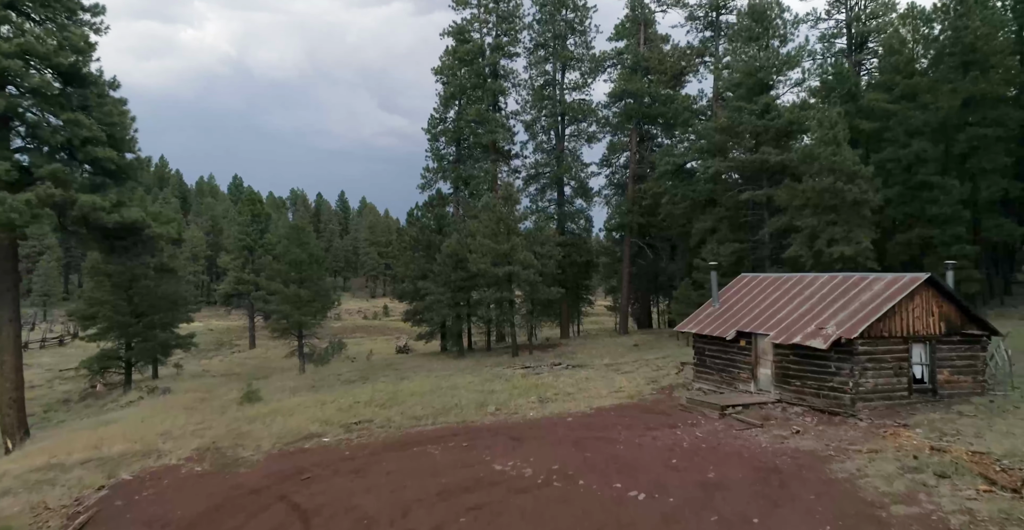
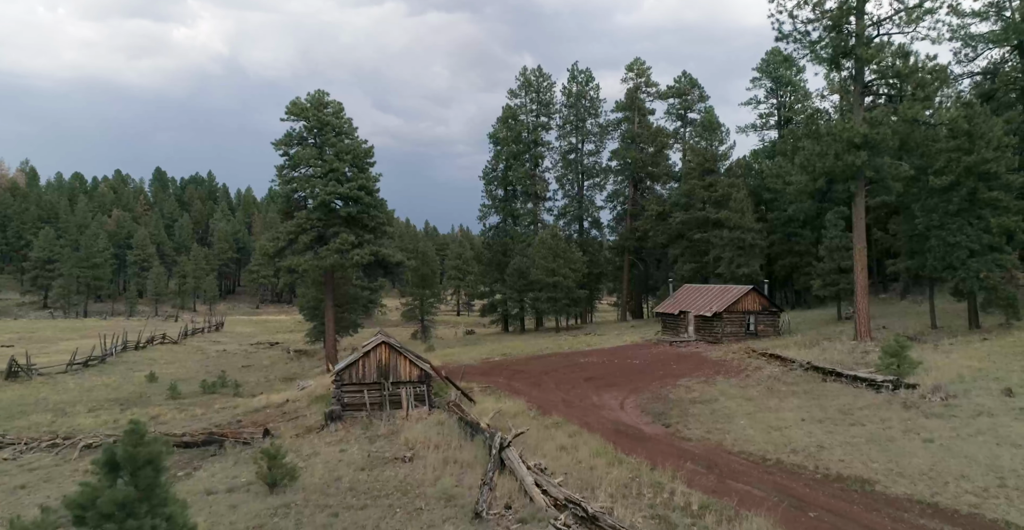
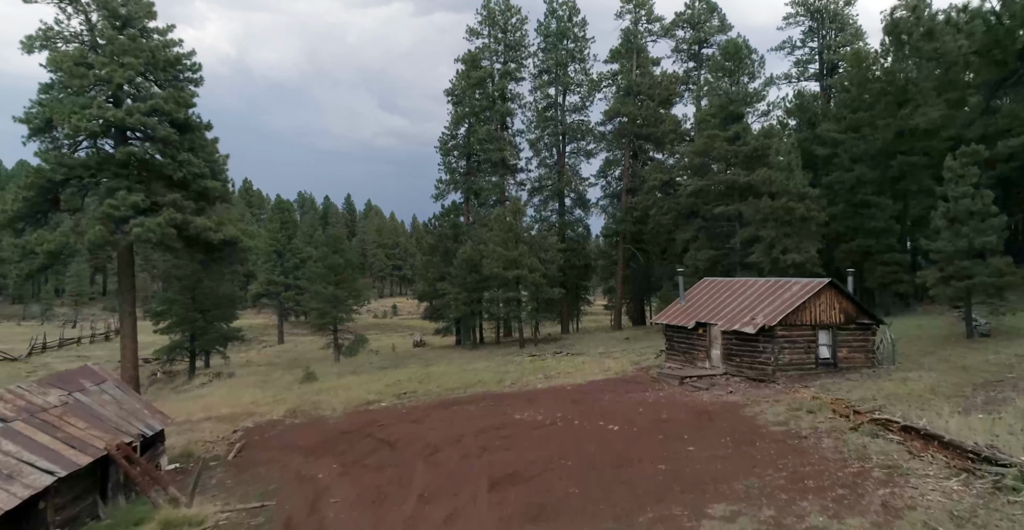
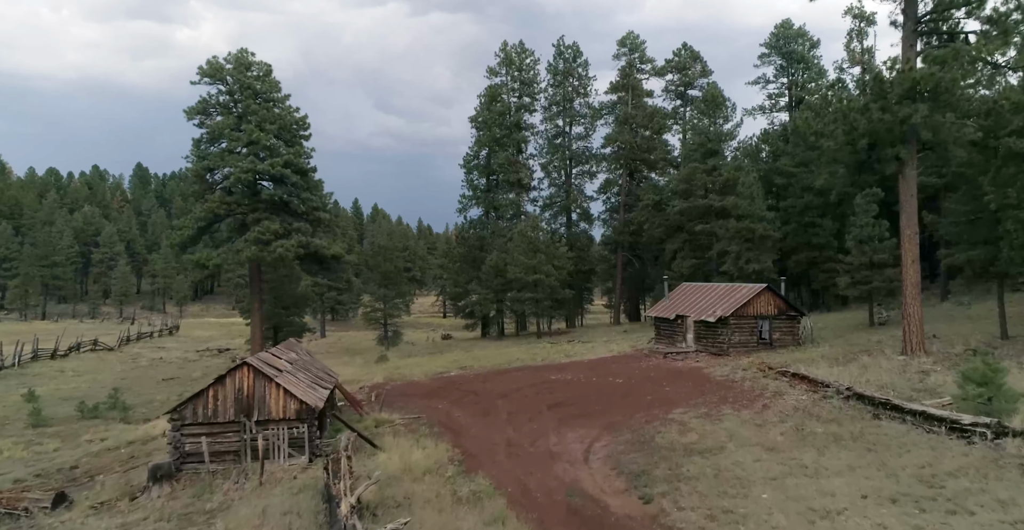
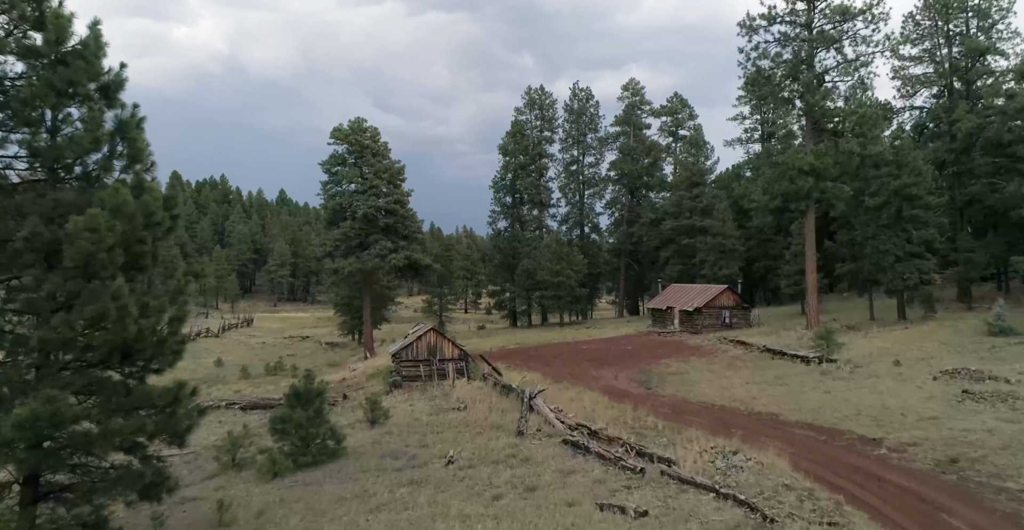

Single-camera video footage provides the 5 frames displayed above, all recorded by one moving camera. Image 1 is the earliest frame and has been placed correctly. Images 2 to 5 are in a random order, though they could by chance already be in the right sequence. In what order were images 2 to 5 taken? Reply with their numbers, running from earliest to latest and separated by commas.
3, 4, 2, 5
